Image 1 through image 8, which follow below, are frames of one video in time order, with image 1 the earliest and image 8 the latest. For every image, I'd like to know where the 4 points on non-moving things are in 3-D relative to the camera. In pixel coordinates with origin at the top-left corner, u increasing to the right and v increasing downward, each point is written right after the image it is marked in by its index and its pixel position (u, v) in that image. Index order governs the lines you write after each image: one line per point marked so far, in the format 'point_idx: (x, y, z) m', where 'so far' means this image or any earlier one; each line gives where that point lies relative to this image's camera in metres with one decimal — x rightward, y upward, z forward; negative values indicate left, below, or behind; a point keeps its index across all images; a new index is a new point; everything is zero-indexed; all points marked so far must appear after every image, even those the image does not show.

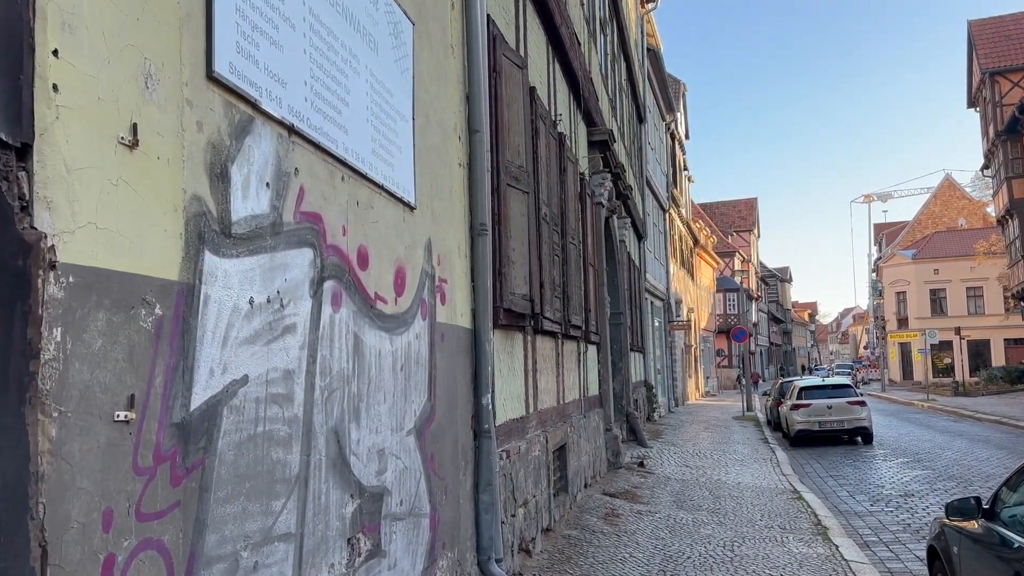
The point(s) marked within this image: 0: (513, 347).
0: (0.0, -0.5, +7.1) m
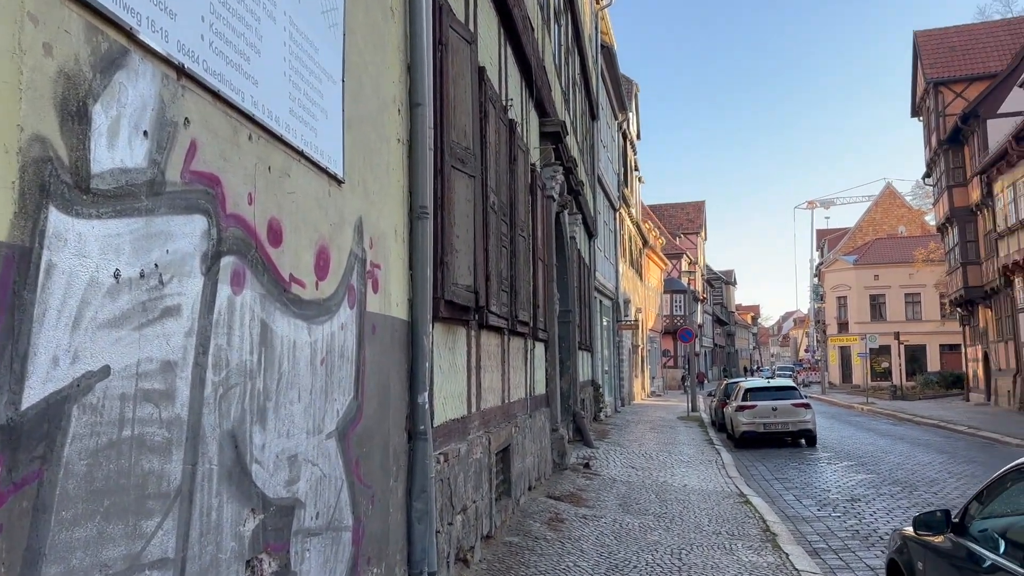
0: (-0.5, -0.4, +6.6) m
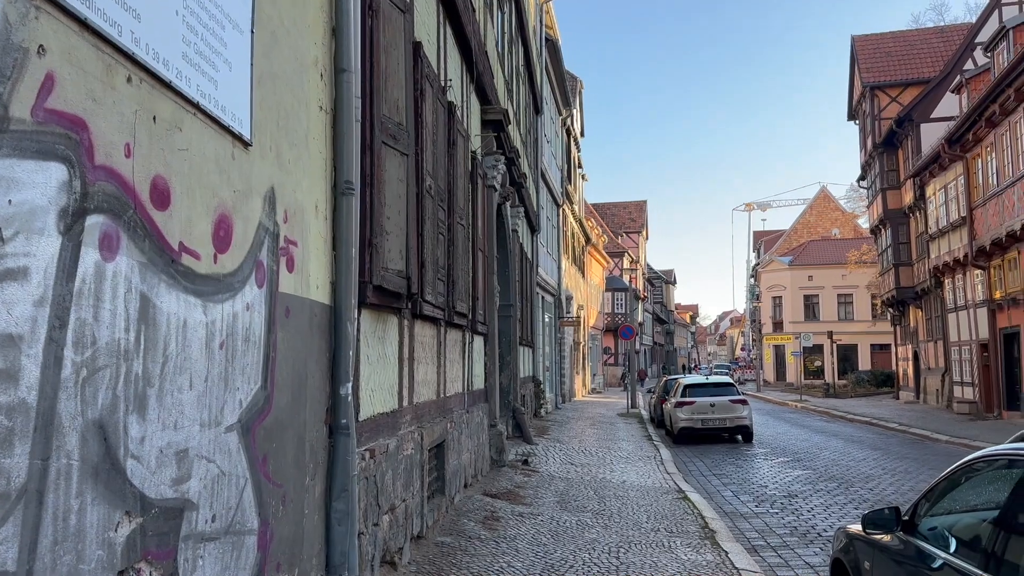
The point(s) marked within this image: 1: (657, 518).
0: (-1.0, -0.3, +6.2) m
1: (+1.6, -2.6, +9.0) m
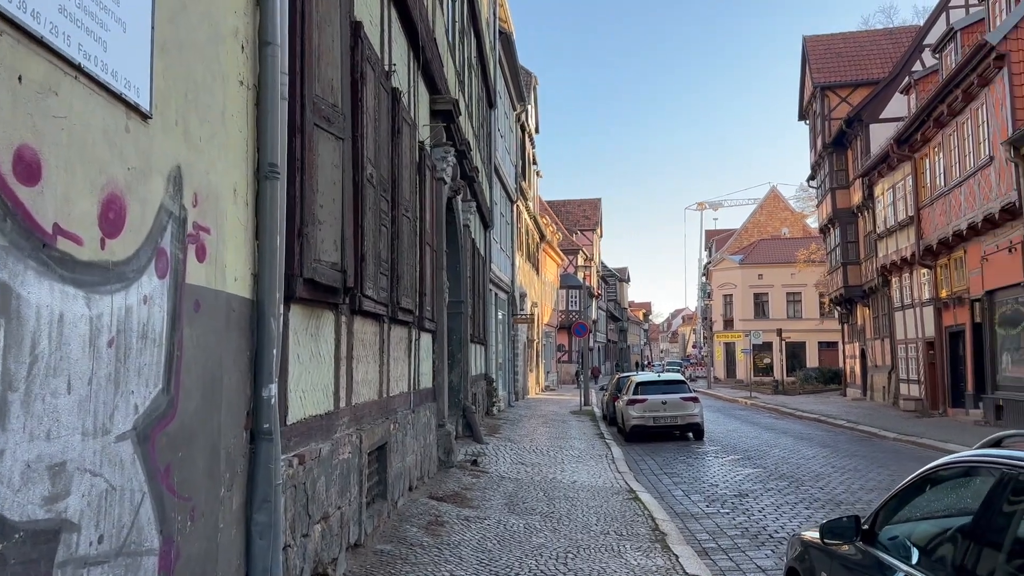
0: (-1.4, -0.3, +5.8) m
1: (+1.0, -2.5, +8.8) m
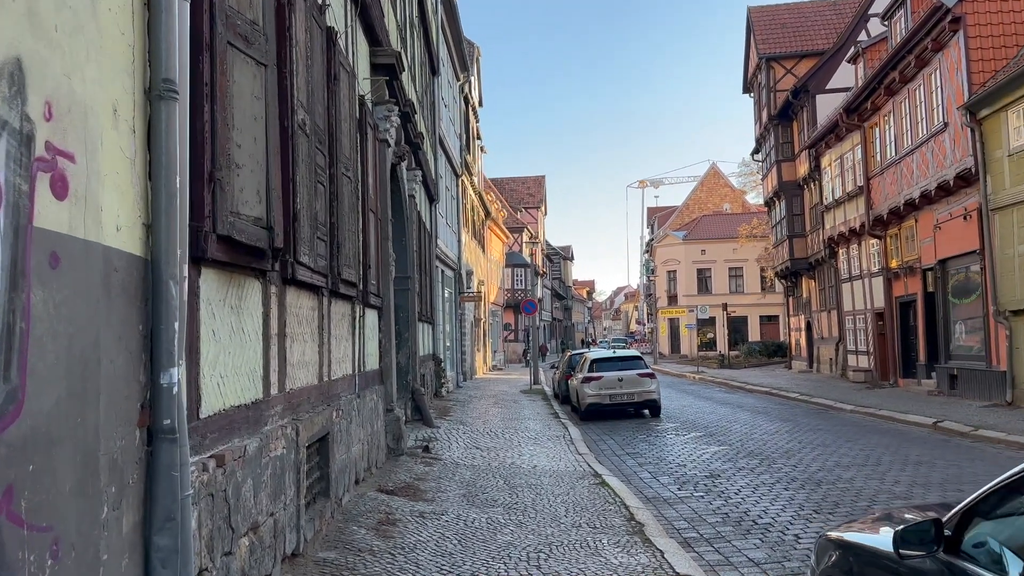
0: (-1.6, -0.1, +4.8) m
1: (+0.6, -2.2, +8.0) m
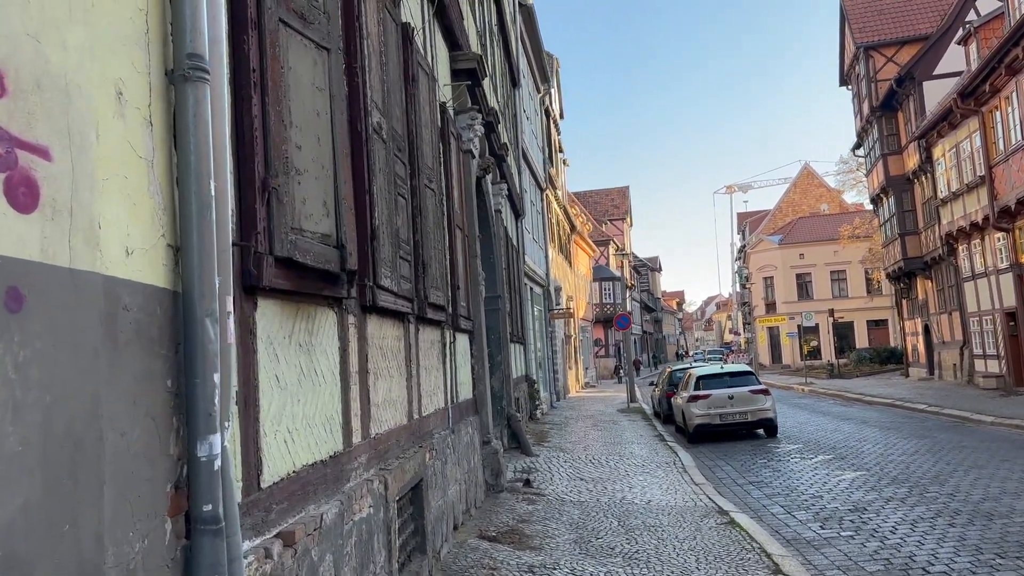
0: (-1.0, -0.2, +4.0) m
1: (+1.7, -2.3, +6.9) m
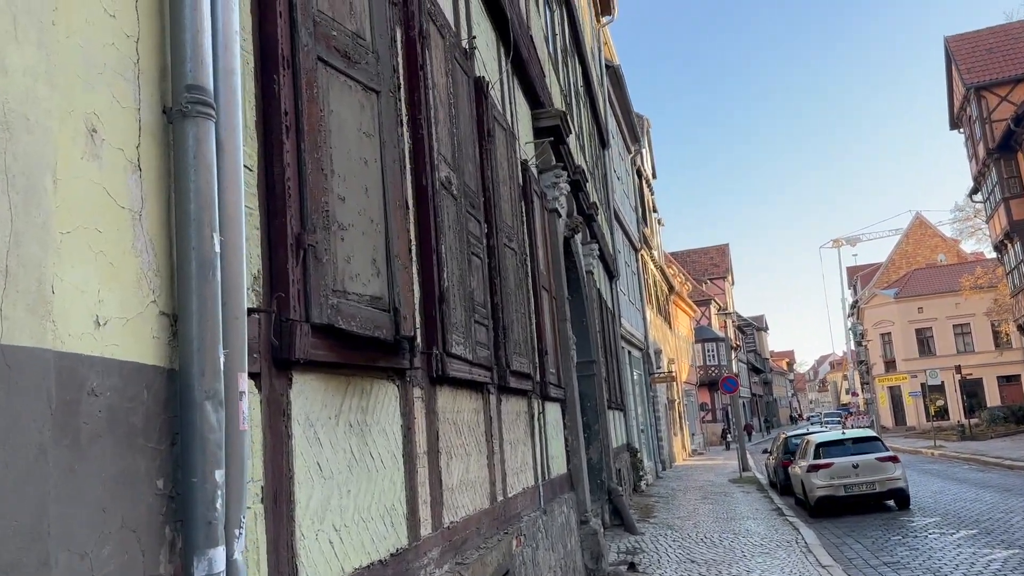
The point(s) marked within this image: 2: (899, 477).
0: (-0.6, -0.5, +3.5) m
1: (+2.4, -2.7, +5.9) m
2: (+6.8, -3.3, +14.2) m
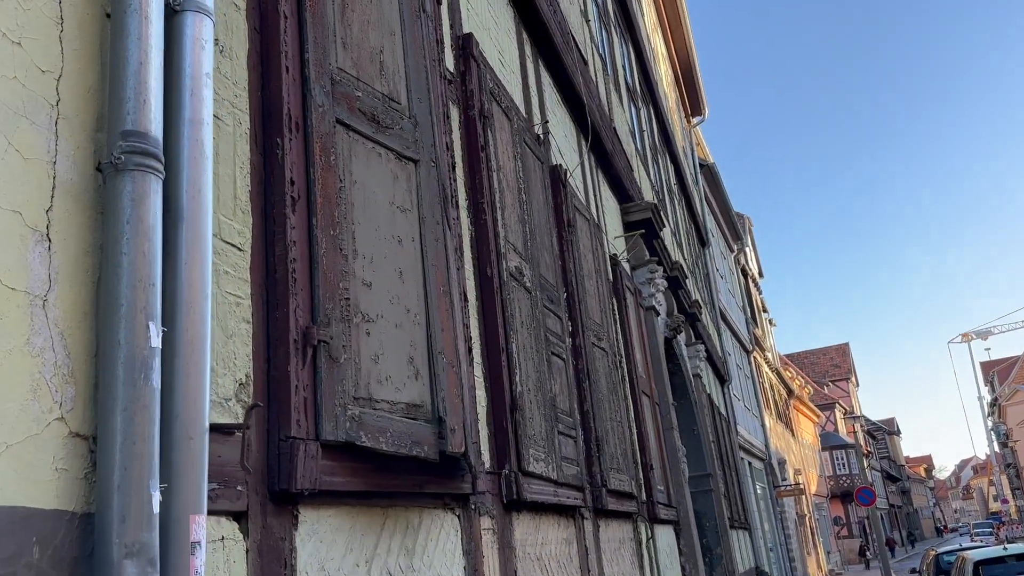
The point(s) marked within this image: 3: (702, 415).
0: (-0.3, -0.9, +2.8) m
1: (+3.1, -3.2, +4.4) m
2: (+8.5, -4.6, +12.0) m
3: (+2.8, -1.8, +11.8) m
